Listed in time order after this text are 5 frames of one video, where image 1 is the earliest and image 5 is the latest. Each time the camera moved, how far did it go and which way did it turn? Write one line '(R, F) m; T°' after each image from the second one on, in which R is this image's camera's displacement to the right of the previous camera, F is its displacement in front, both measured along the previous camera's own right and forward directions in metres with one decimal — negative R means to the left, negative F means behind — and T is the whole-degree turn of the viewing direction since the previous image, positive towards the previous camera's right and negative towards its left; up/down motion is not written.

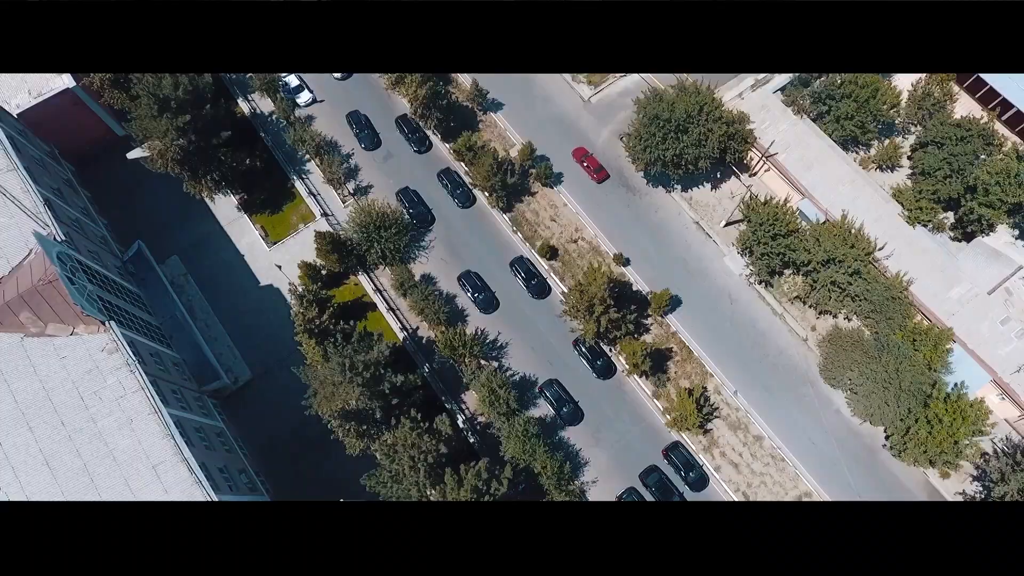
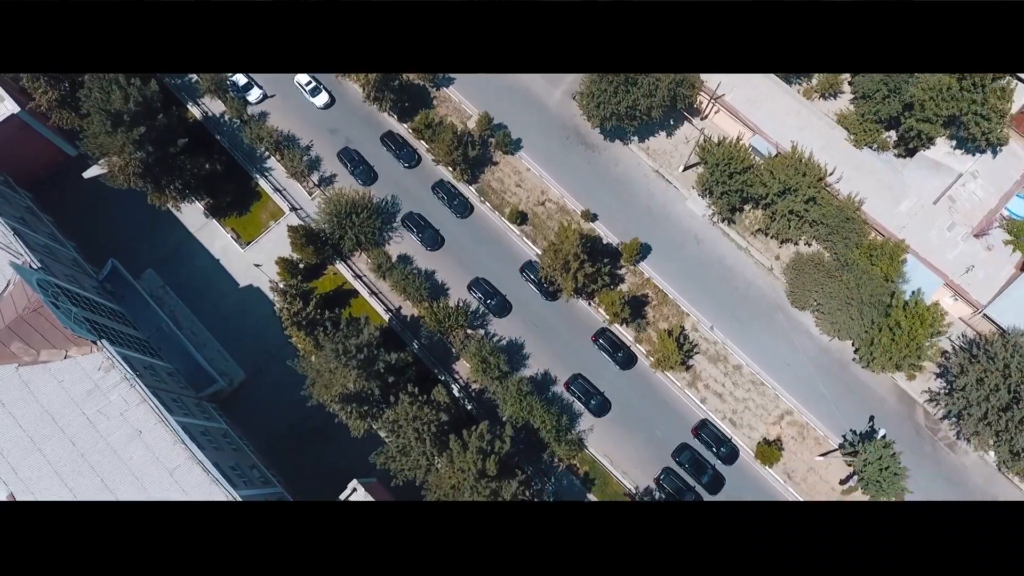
(-0.3, -1.1) m; +2°
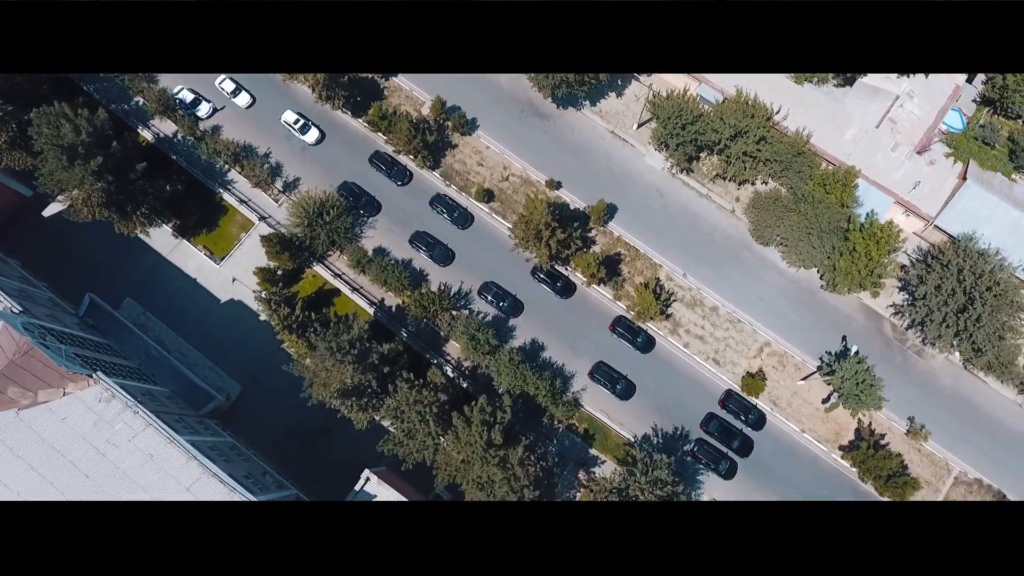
(-0.3, -1.0) m; +2°
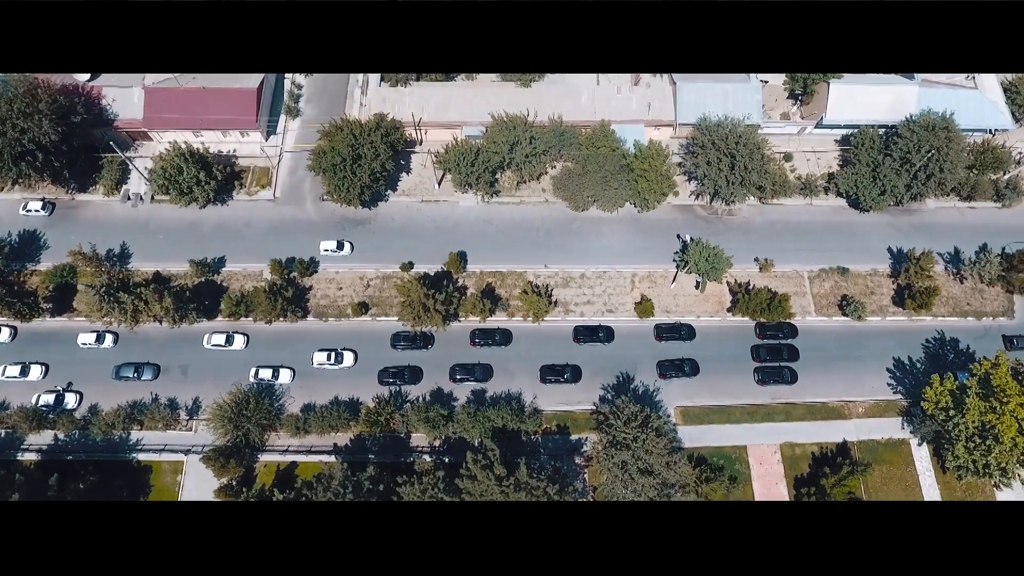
(-1.8, -4.7) m; +12°
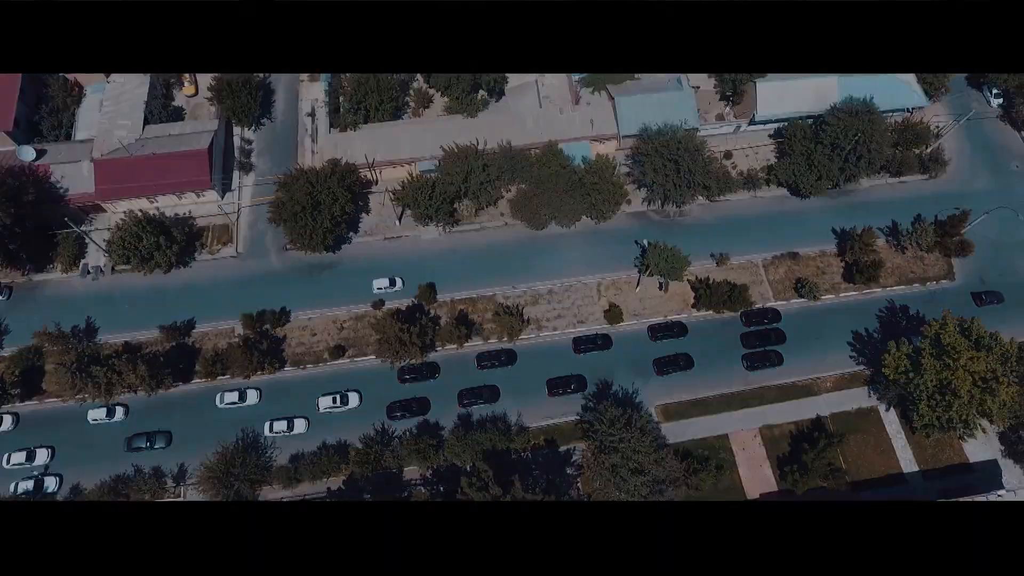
(-0.3, -1.1) m; +3°
